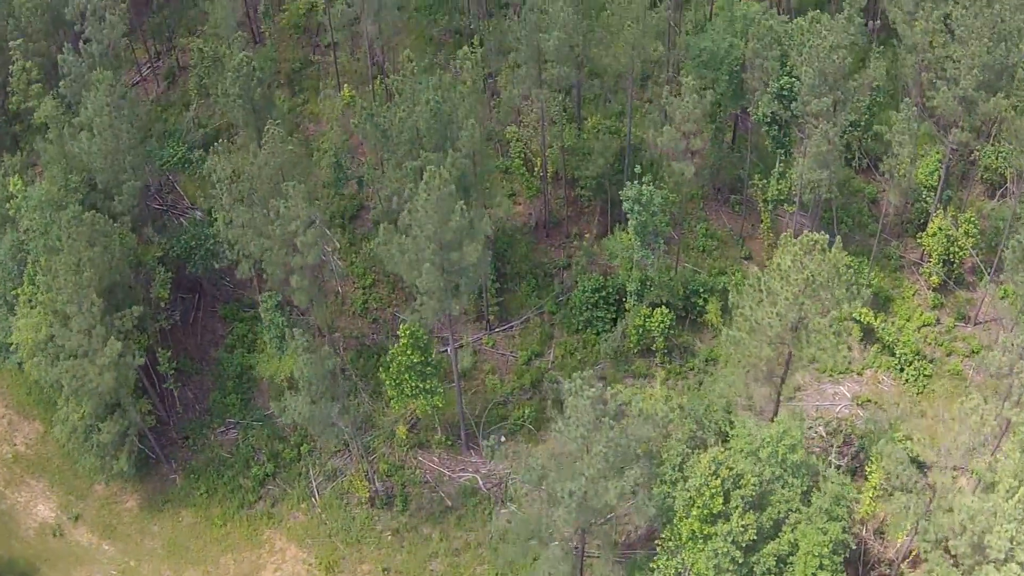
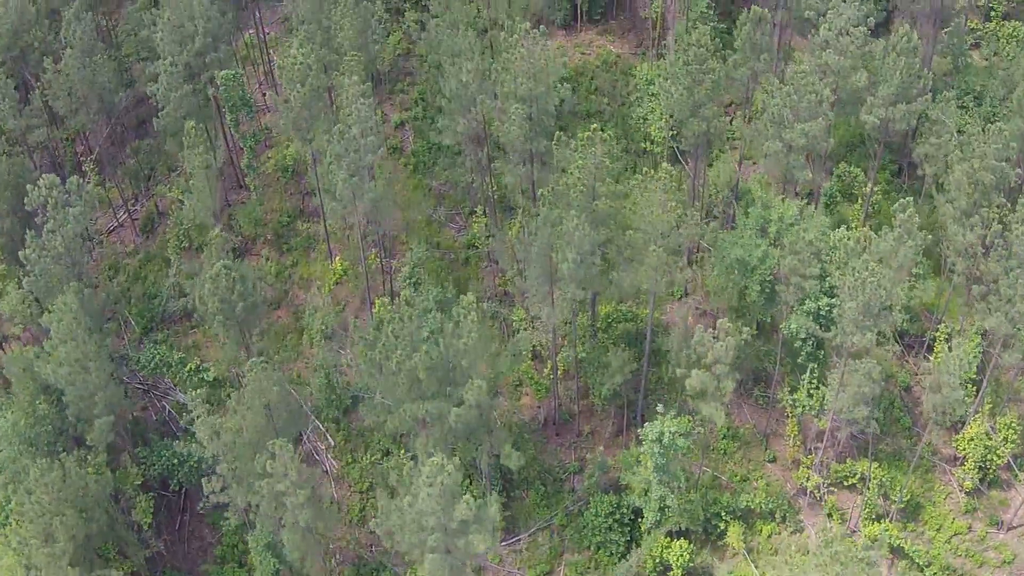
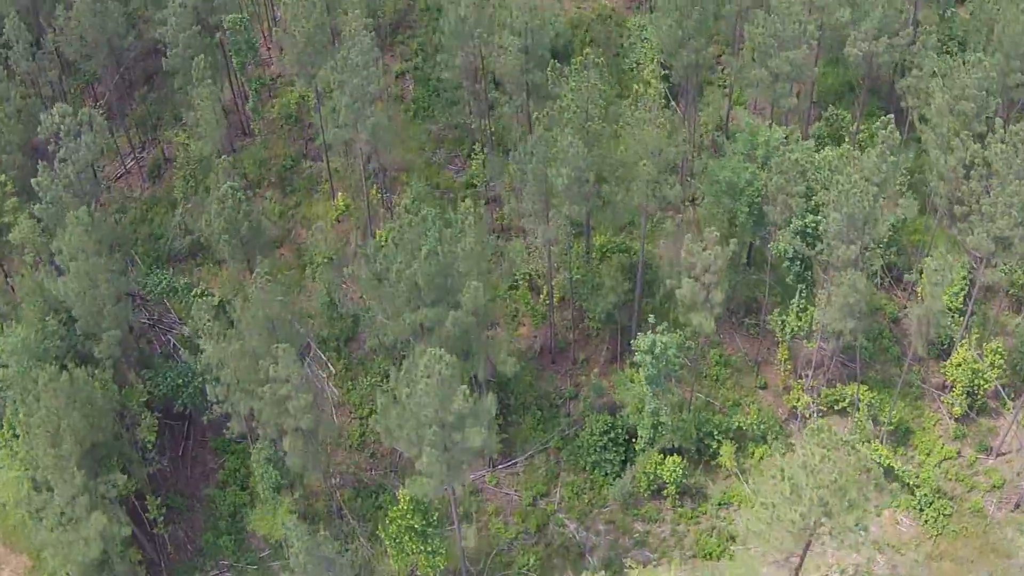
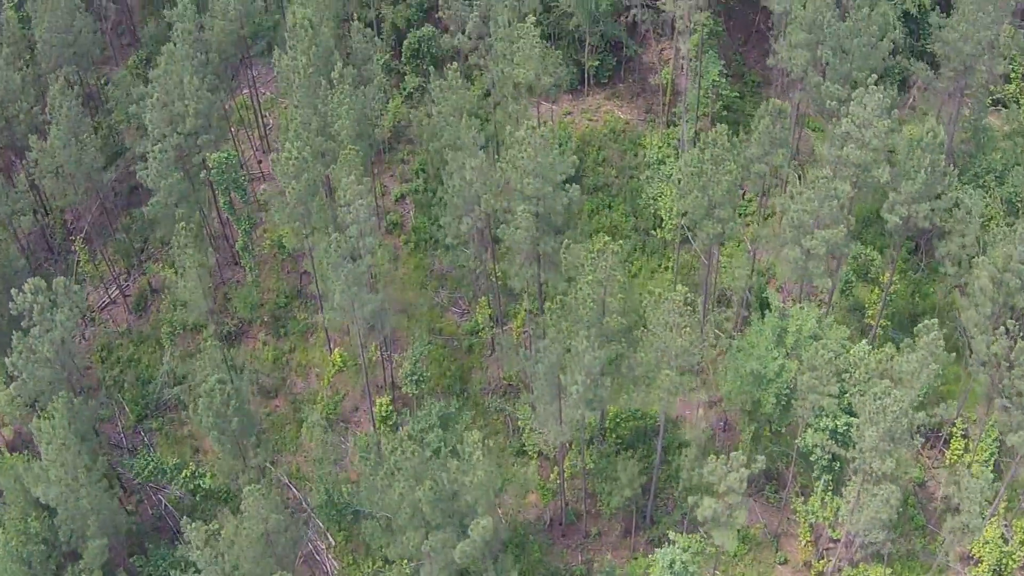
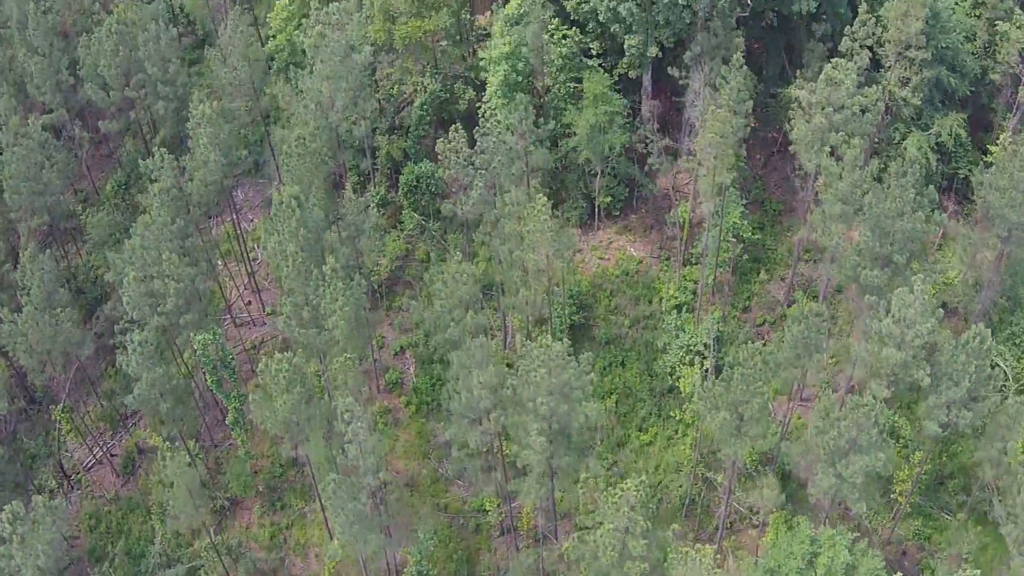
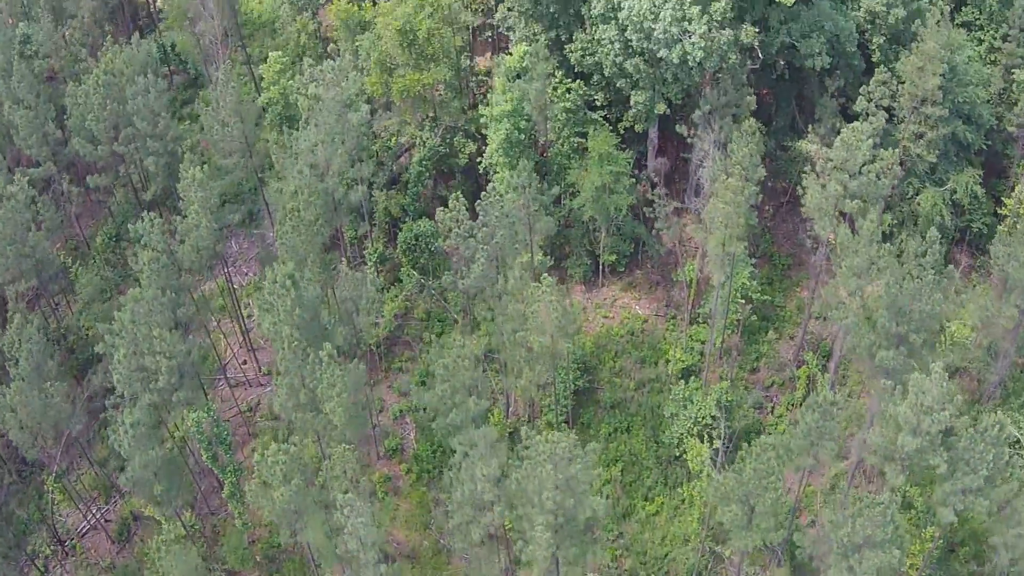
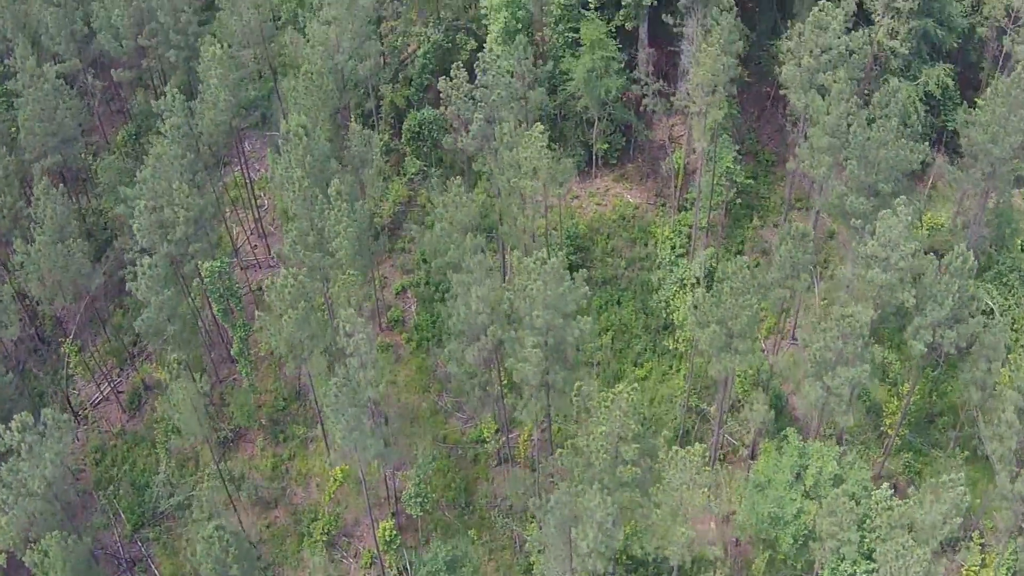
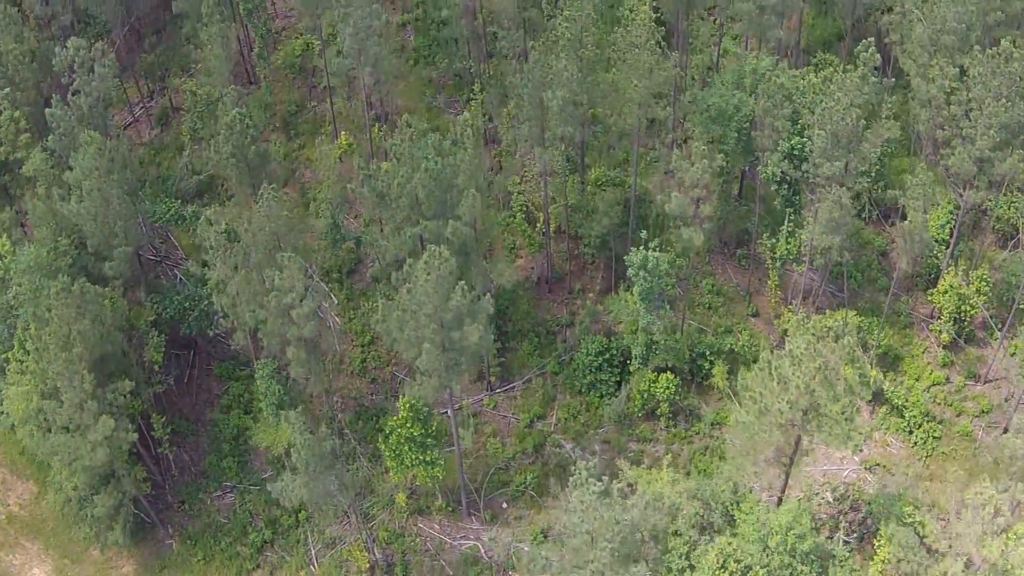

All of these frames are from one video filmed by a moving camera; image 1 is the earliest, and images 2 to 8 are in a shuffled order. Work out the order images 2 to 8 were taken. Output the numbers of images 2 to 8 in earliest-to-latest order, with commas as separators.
8, 3, 2, 4, 7, 5, 6
